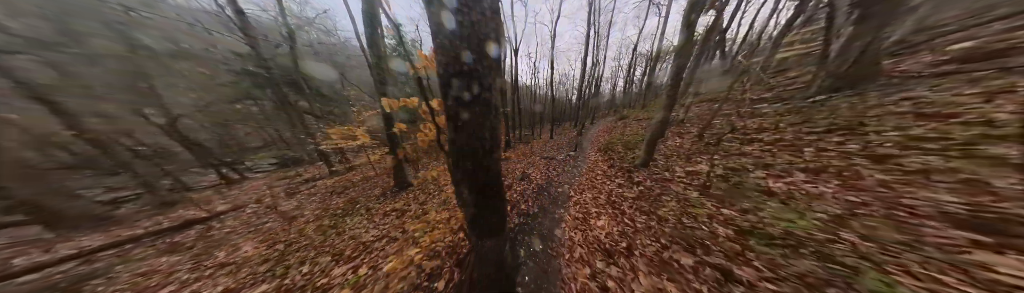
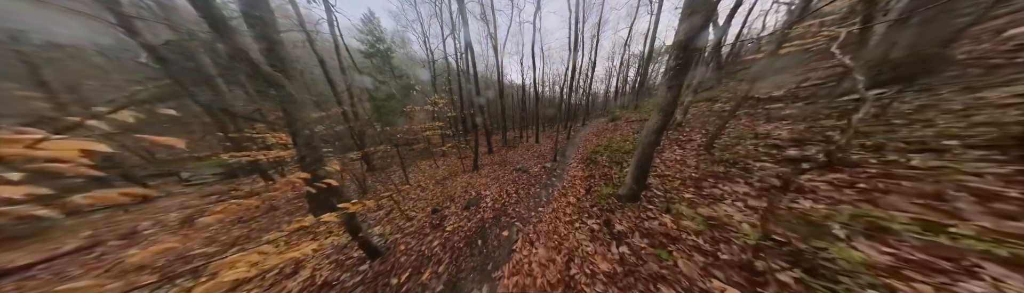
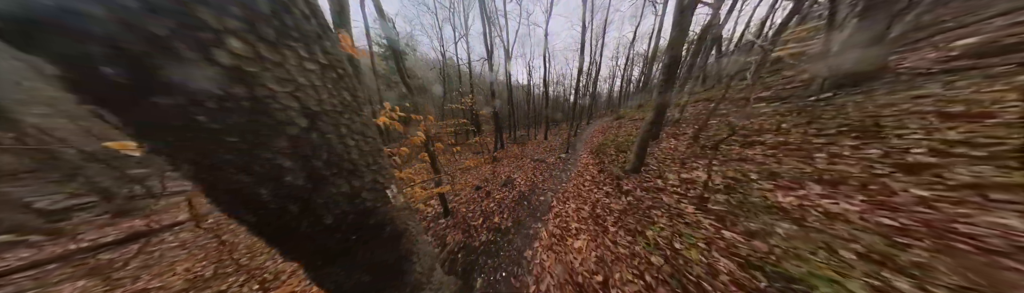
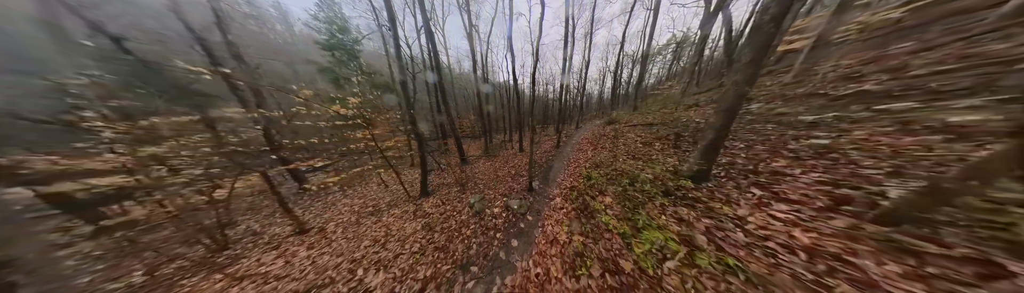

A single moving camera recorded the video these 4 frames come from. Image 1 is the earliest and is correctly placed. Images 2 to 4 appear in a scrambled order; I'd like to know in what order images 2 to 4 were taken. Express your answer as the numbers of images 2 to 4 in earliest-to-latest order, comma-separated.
3, 2, 4
